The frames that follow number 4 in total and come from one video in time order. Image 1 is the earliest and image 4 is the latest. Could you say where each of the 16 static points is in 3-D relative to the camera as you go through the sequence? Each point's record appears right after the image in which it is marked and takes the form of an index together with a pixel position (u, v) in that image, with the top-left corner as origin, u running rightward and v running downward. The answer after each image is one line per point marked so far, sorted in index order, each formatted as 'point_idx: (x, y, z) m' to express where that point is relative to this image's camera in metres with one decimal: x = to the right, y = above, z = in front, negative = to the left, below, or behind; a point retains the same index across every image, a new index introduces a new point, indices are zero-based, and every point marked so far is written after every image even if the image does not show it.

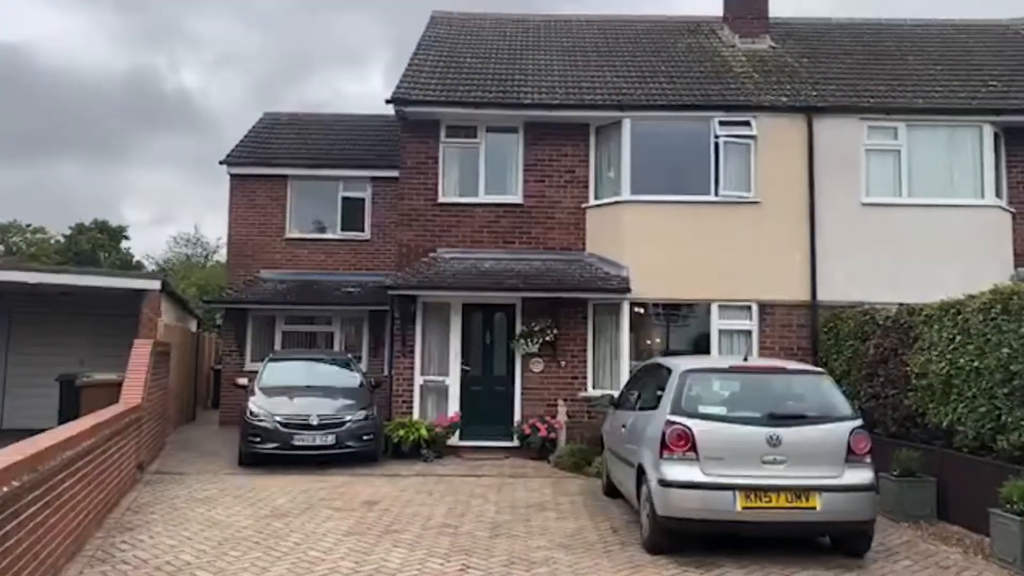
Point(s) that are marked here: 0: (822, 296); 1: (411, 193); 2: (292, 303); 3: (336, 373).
0: (+5.4, -0.1, +14.1) m
1: (-1.9, +1.8, +15.0) m
2: (-5.0, -0.4, +18.4) m
3: (-3.2, -1.6, +14.9) m
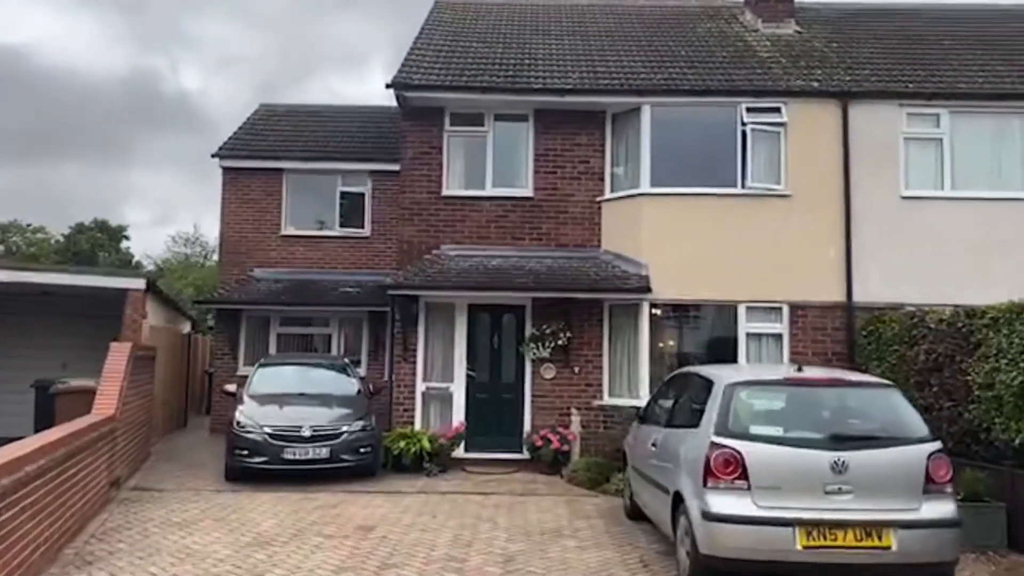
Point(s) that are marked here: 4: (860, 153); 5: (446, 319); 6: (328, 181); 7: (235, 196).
0: (+5.6, -0.1, +13.0) m
1: (-1.7, +1.8, +14.0) m
2: (-4.8, -0.4, +17.3) m
3: (-3.1, -1.6, +13.8) m
4: (+5.8, +2.2, +13.3) m
5: (-1.1, -0.5, +13.8) m
6: (-4.4, +2.6, +19.2) m
7: (-6.5, +2.2, +19.0) m
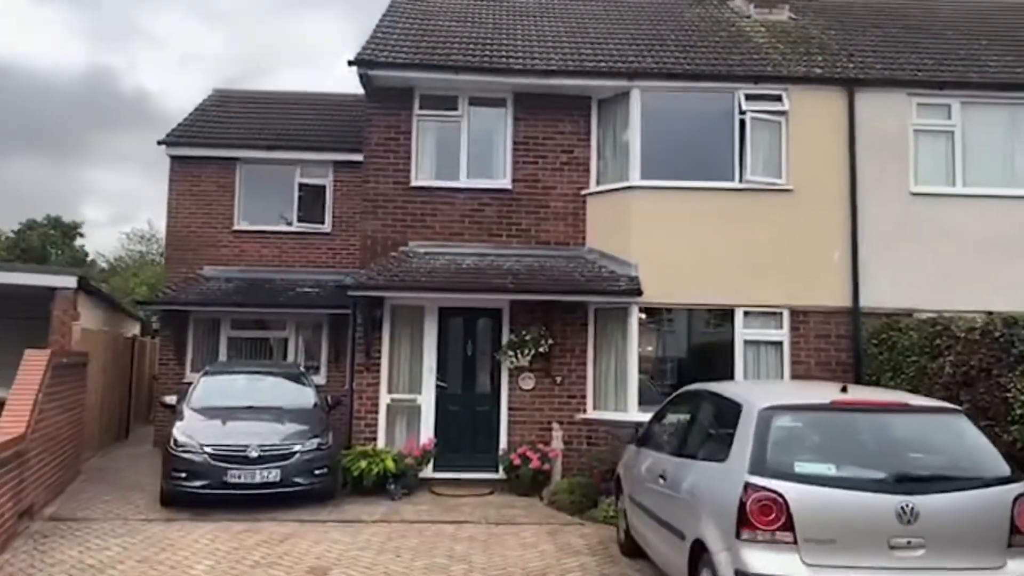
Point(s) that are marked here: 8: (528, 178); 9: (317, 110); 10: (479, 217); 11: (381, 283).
0: (+5.2, -0.2, +11.9) m
1: (-2.1, +1.8, +12.6) m
2: (-5.4, -0.4, +15.8) m
3: (-3.5, -1.6, +12.4) m
4: (+5.4, +2.2, +12.2) m
5: (-1.5, -0.5, +12.4) m
6: (-5.0, +2.6, +17.7) m
7: (-7.1, +2.2, +17.4) m
8: (+0.3, +1.7, +12.7) m
9: (-4.6, +4.2, +19.0) m
10: (-0.5, +1.1, +12.6) m
11: (-1.9, +0.1, +11.5) m
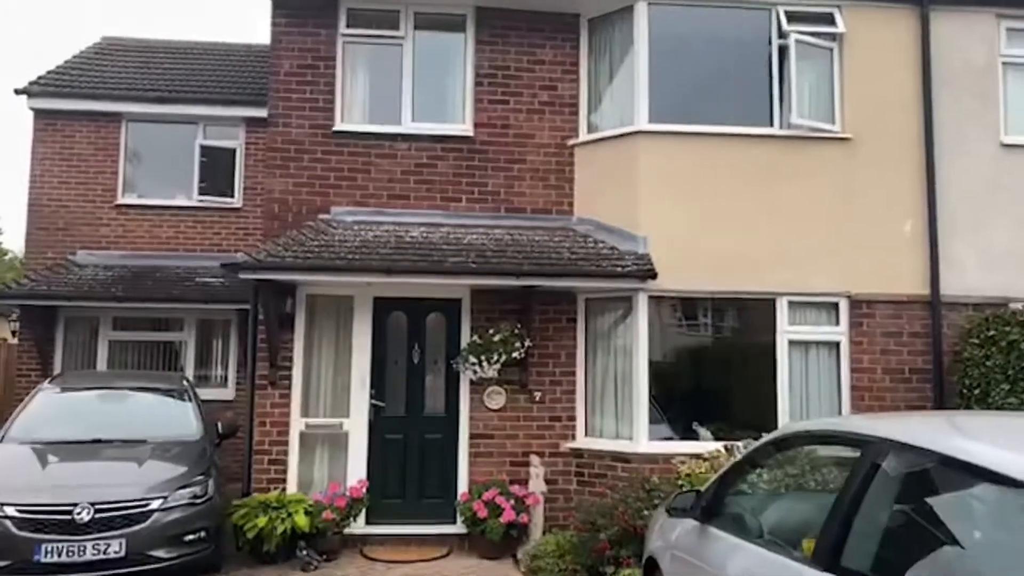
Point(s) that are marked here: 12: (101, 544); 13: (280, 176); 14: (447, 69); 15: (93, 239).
0: (+4.8, 0.0, +9.0) m
1: (-2.5, +2.0, +9.2) m
2: (-6.0, -0.2, +12.2) m
3: (-3.9, -1.4, +8.9) m
4: (+5.0, +2.4, +9.2) m
5: (-1.9, -0.4, +9.0) m
6: (-5.7, +2.7, +14.1) m
7: (-7.8, +2.3, +13.6) m
8: (-0.2, +1.9, +9.4) m
9: (-5.4, +4.4, +15.4) m
10: (-1.0, +1.3, +9.3) m
11: (-2.2, +0.3, +8.1) m
12: (-3.4, -2.2, +6.8) m
13: (-2.6, +1.3, +9.1) m
14: (-0.8, +2.6, +9.6) m
15: (-7.1, +0.8, +13.6) m
